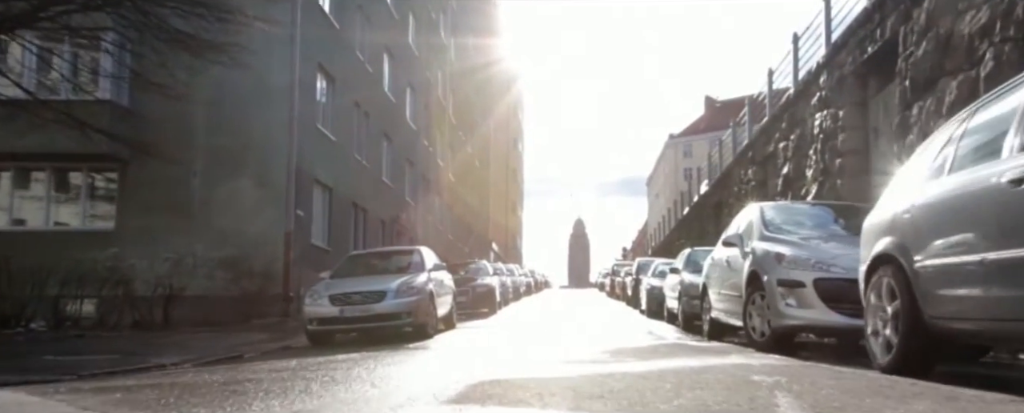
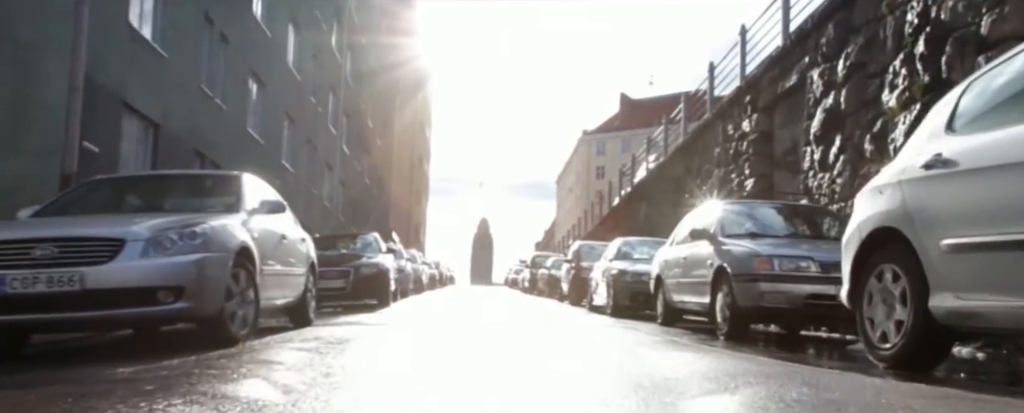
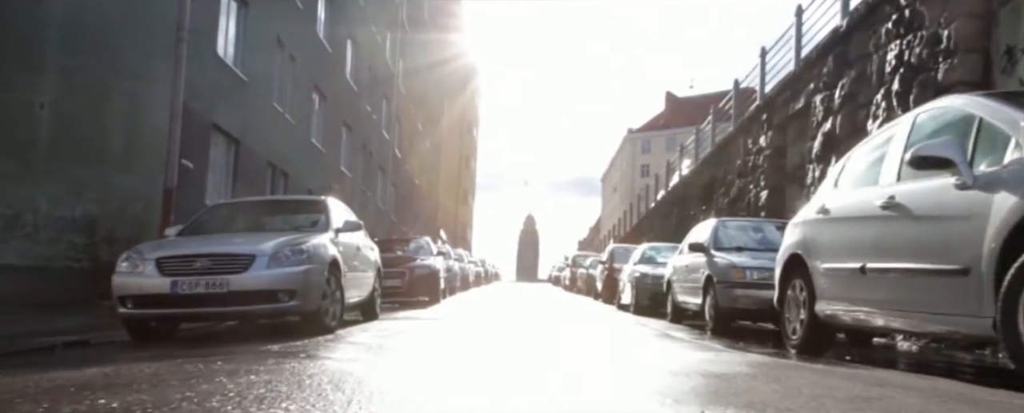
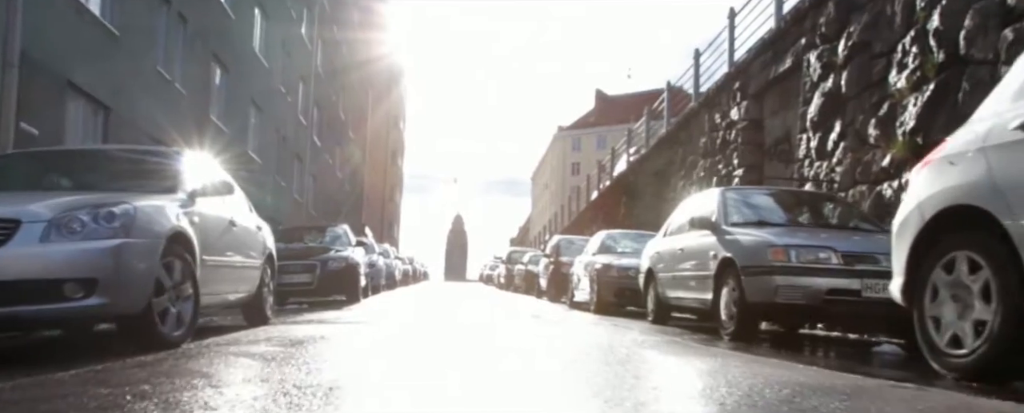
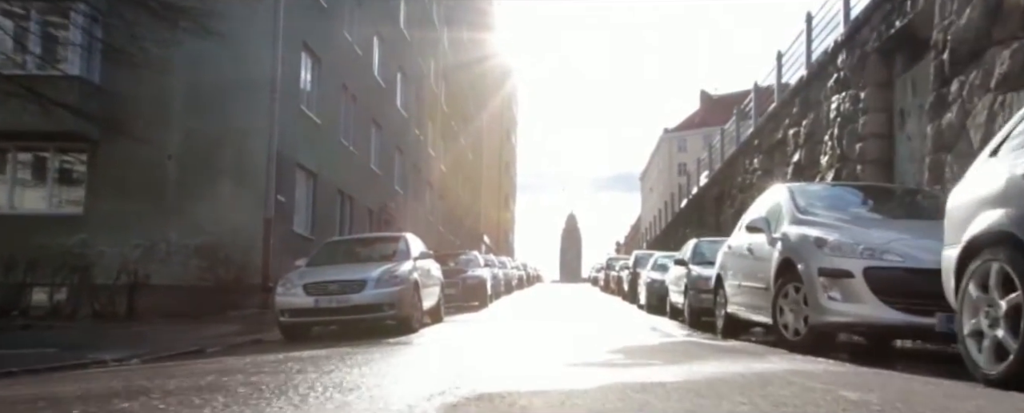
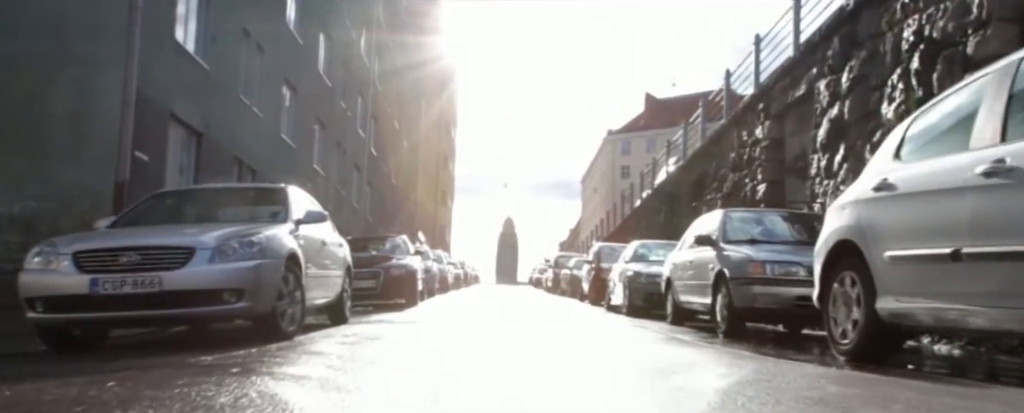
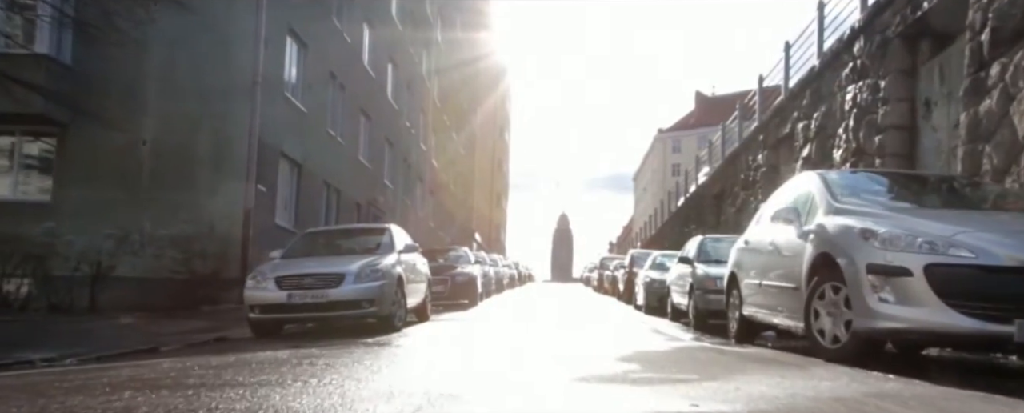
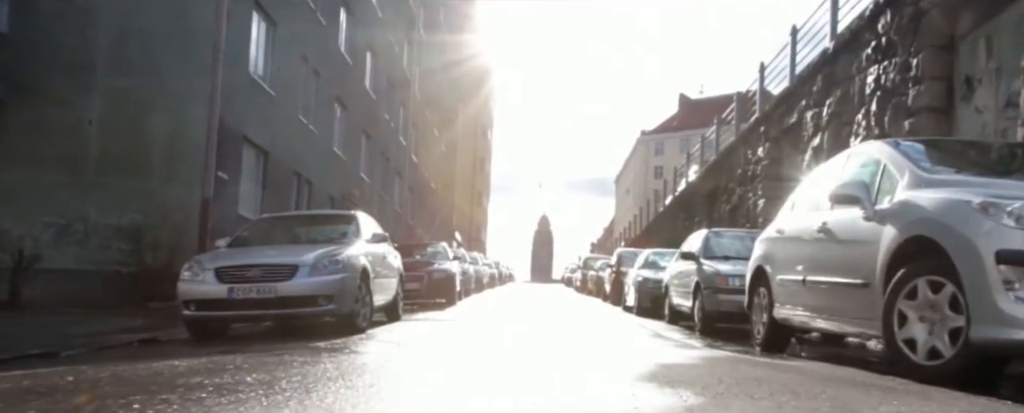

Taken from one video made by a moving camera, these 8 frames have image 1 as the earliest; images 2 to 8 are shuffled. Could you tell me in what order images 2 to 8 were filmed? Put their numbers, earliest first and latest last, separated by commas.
5, 7, 8, 3, 6, 2, 4
